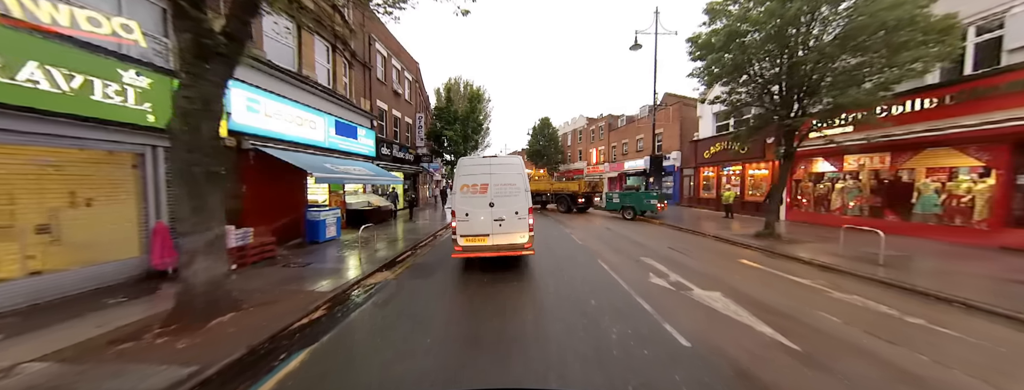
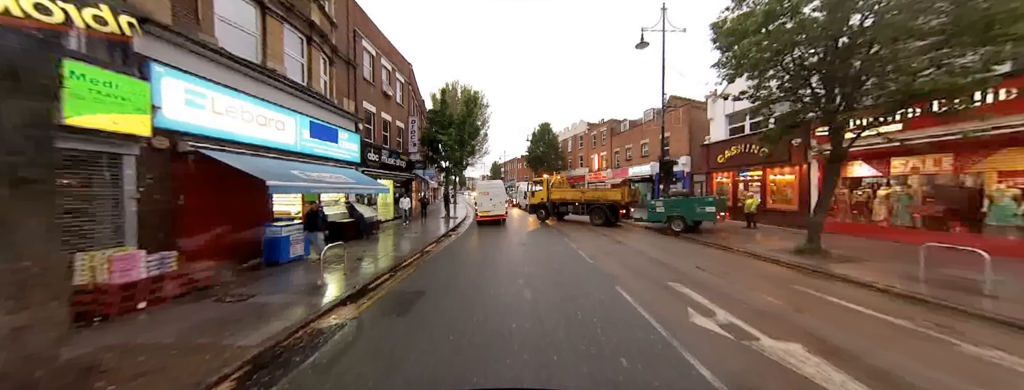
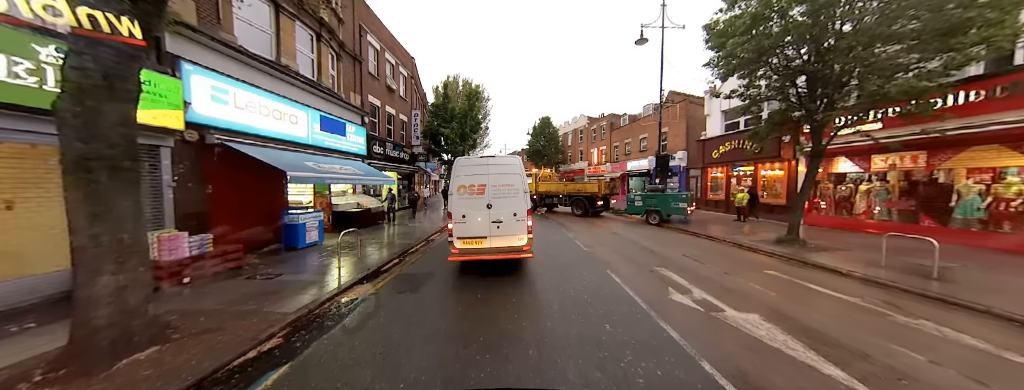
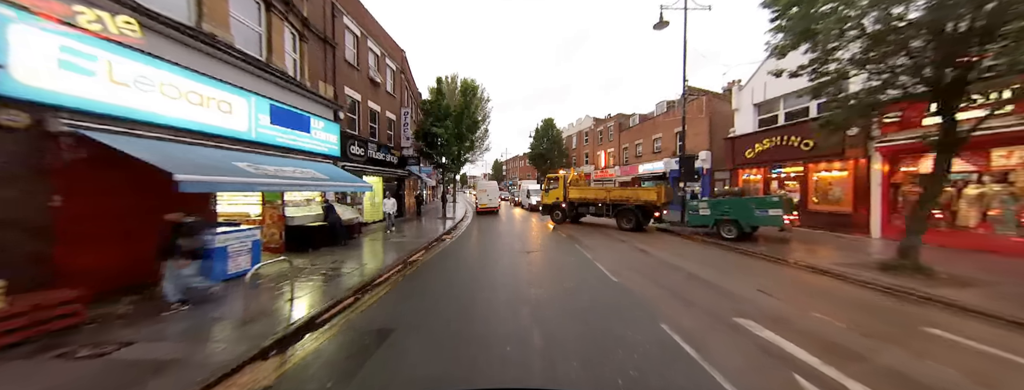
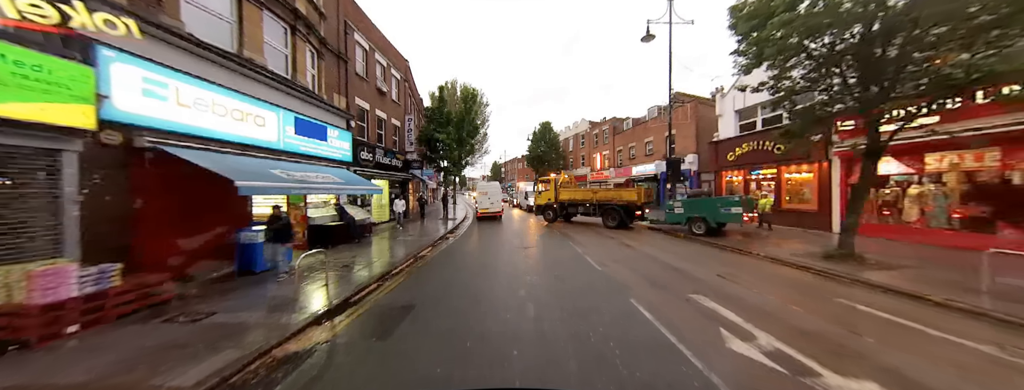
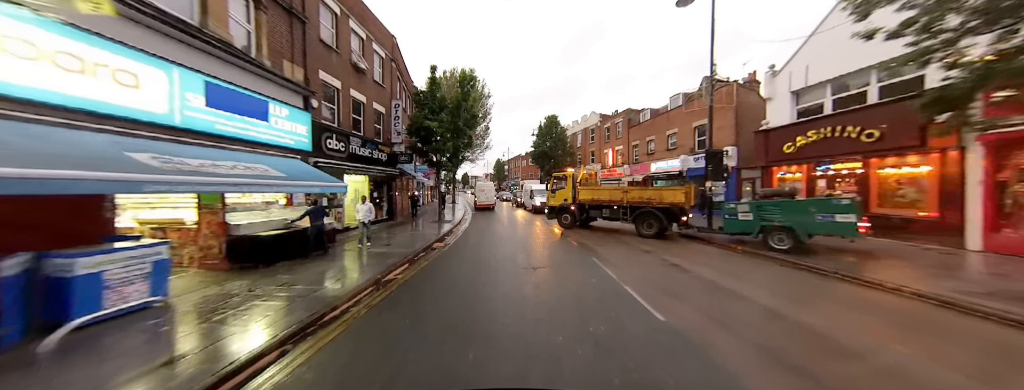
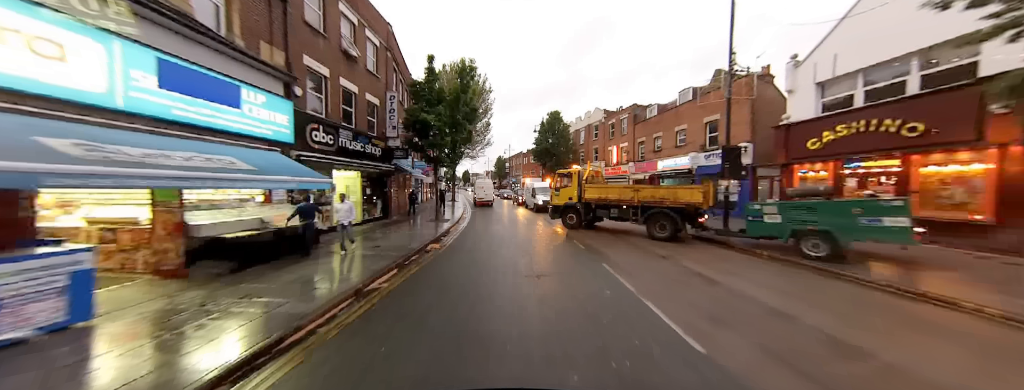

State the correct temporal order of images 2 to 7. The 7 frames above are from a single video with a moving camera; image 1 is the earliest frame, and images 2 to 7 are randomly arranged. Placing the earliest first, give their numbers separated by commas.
3, 2, 5, 4, 6, 7
